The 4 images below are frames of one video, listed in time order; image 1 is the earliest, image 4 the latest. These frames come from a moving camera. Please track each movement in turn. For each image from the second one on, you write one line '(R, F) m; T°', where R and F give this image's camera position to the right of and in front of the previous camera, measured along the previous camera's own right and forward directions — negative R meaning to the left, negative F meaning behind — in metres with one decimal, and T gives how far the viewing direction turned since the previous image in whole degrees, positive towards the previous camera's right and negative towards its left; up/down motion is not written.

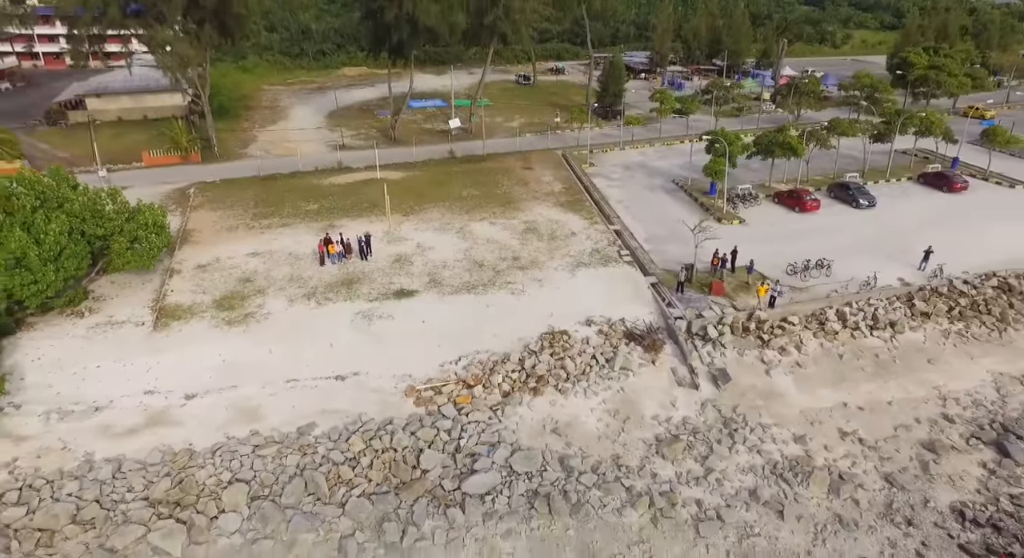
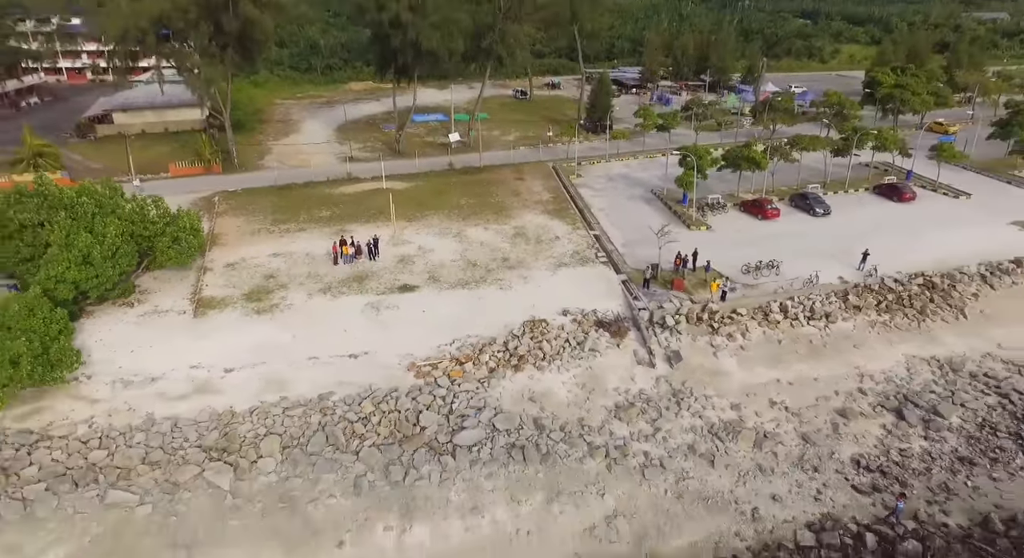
(+0.3, -2.0) m; 0°
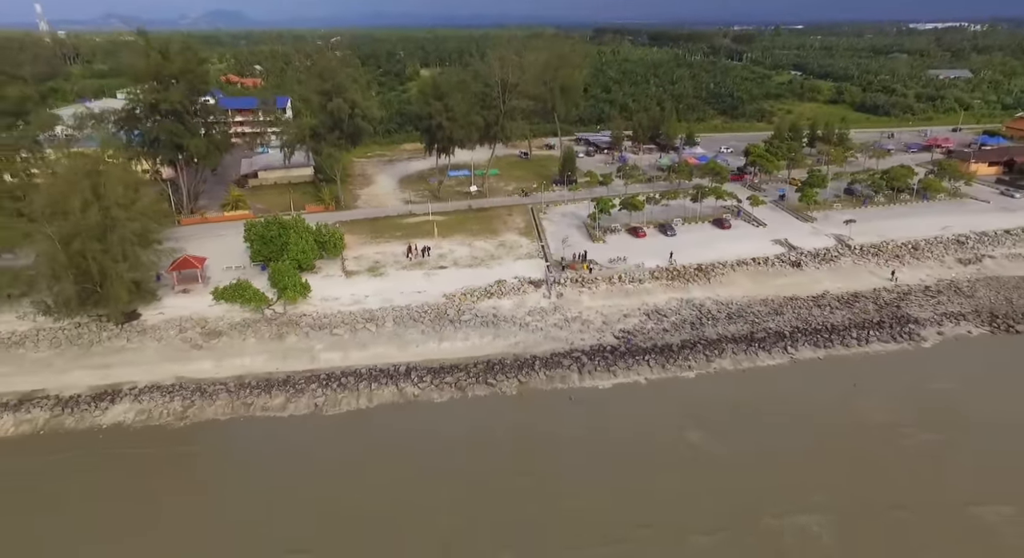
(+2.7, -15.7) m; -3°
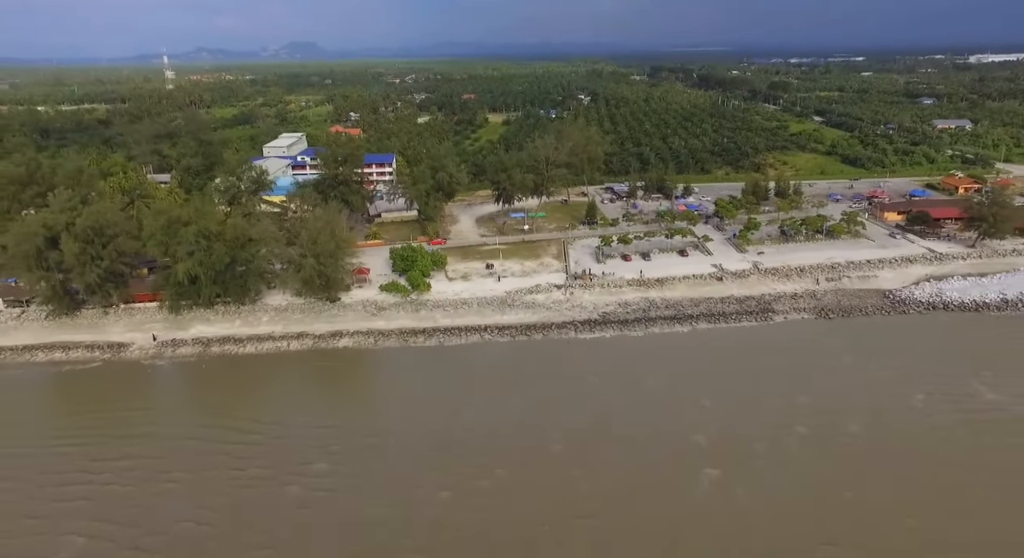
(+2.2, -20.3) m; -6°
